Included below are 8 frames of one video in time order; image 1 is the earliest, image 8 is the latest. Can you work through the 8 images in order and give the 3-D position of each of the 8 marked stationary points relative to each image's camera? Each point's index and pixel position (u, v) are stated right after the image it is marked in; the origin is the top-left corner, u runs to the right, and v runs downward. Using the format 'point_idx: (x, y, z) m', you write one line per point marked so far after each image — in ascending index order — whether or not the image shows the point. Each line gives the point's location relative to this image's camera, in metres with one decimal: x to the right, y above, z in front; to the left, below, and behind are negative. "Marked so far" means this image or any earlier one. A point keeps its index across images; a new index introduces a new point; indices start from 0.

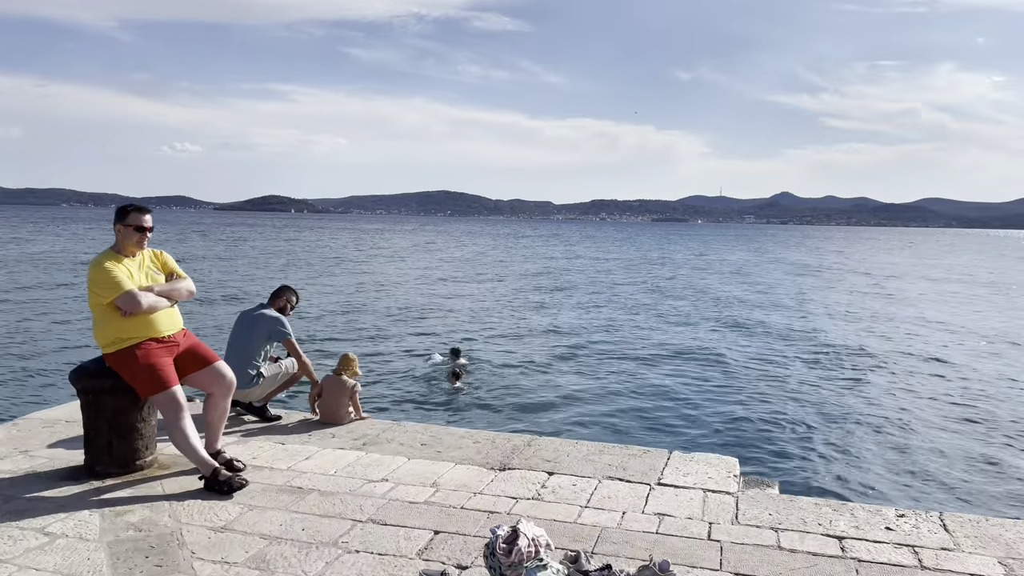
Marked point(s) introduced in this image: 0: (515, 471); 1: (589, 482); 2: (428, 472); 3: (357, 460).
0: (0.0, -1.2, +5.1) m
1: (+0.5, -1.2, +5.0) m
2: (-0.5, -1.2, +5.1) m
3: (-1.1, -1.2, +5.3) m
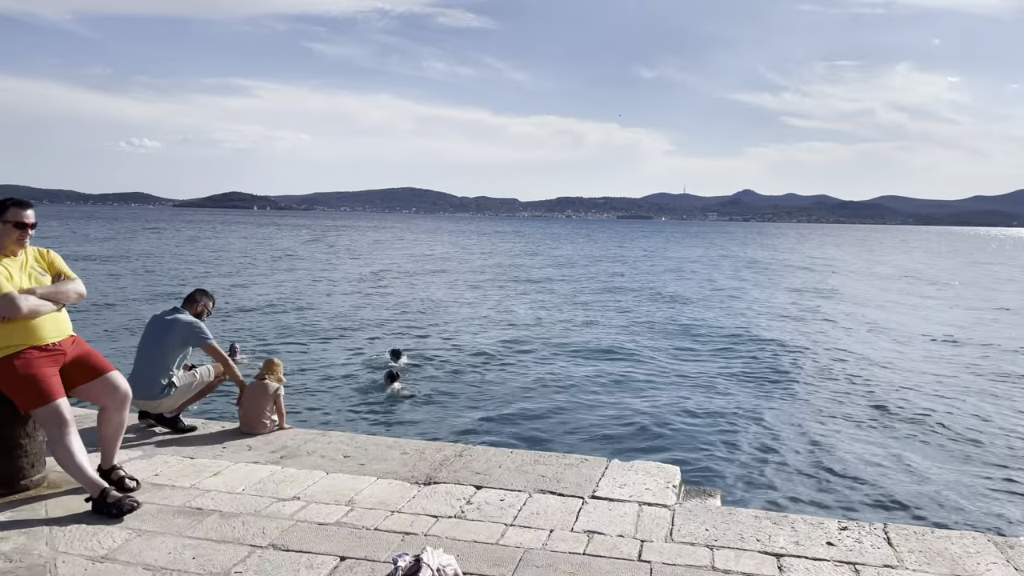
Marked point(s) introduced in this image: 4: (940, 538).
0: (-0.4, -1.2, +4.8) m
1: (0.0, -1.2, +4.7) m
2: (-1.0, -1.2, +4.7) m
3: (-1.5, -1.2, +4.9) m
4: (+2.3, -1.3, +4.2) m
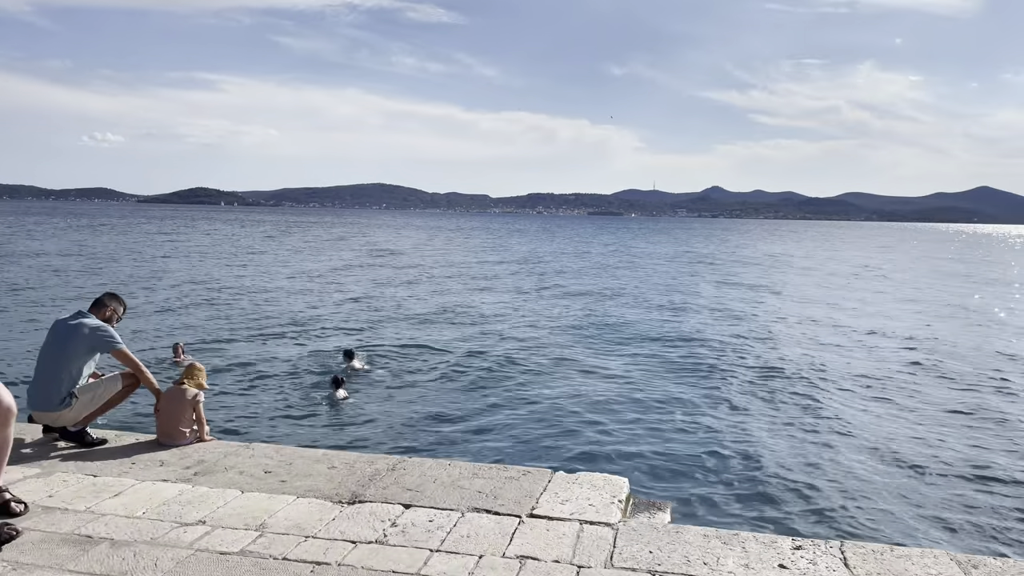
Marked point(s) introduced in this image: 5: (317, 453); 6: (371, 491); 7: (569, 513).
0: (-0.8, -1.2, +4.4) m
1: (-0.3, -1.2, +4.3) m
2: (-1.4, -1.2, +4.3) m
3: (-1.9, -1.2, +4.5) m
4: (+1.9, -1.3, +3.9) m
5: (-1.3, -1.1, +5.2) m
6: (-0.8, -1.2, +4.7) m
7: (+0.3, -1.3, +4.4) m
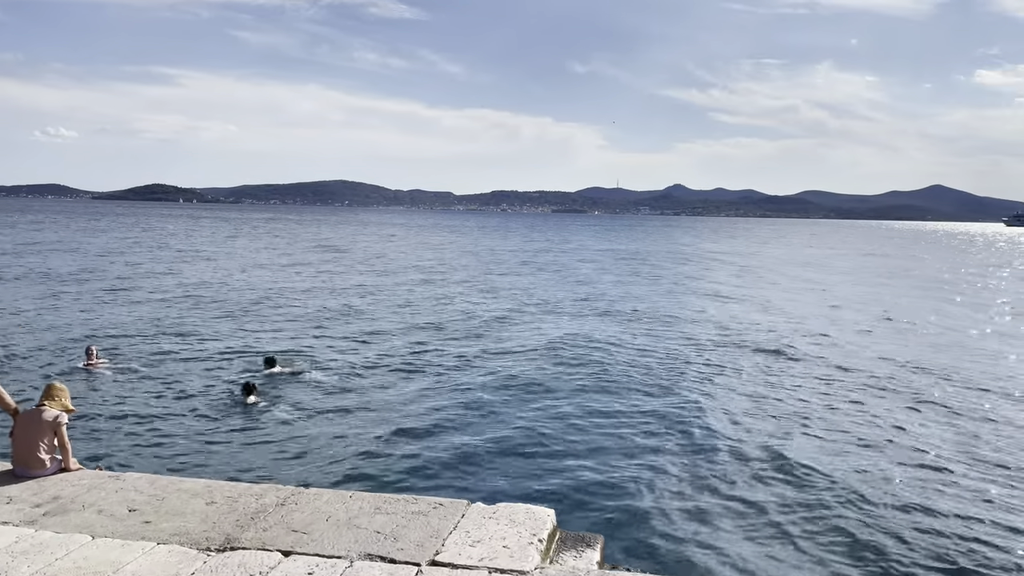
0: (-1.3, -1.2, +3.7) m
1: (-0.8, -1.3, +3.6) m
2: (-1.8, -1.2, +3.6) m
3: (-2.4, -1.2, +3.7) m
4: (+1.4, -1.4, +3.3) m
5: (-1.8, -1.1, +4.5) m
6: (-1.3, -1.2, +4.0) m
7: (-0.2, -1.3, +3.7) m
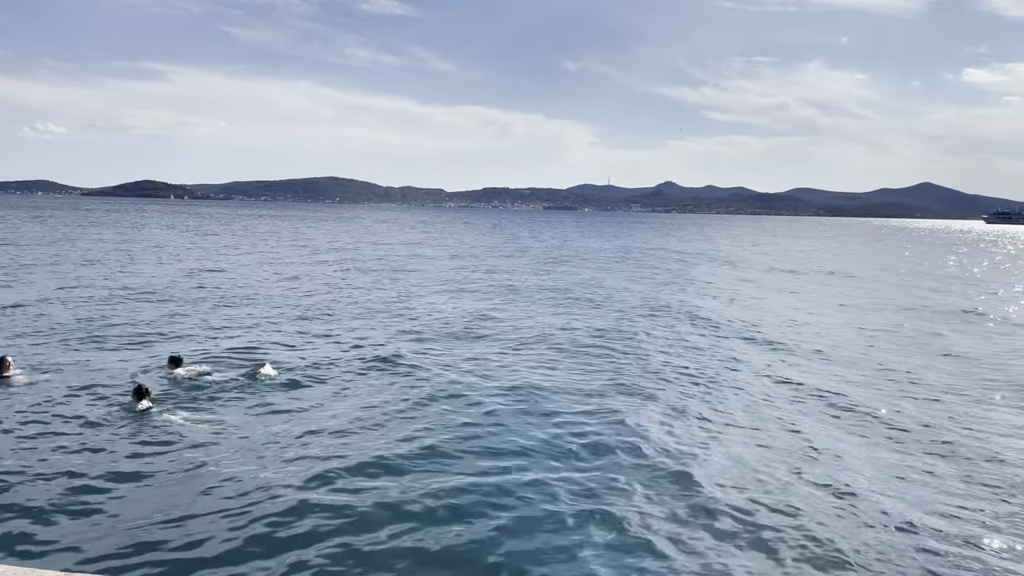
0: (-1.5, -1.3, +3.6) m
1: (-1.0, -1.3, +3.6) m
2: (-2.1, -1.3, +3.5) m
3: (-2.6, -1.2, +3.6) m
4: (+1.2, -1.4, +3.2) m
5: (-2.0, -1.1, +4.4) m
6: (-1.5, -1.3, +3.9) m
7: (-0.4, -1.3, +3.7) m
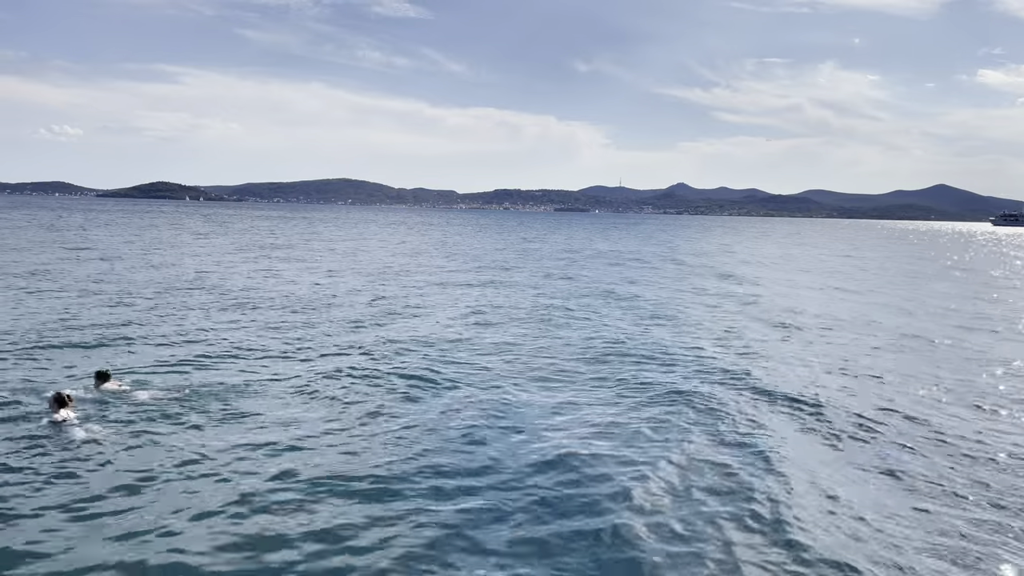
0: (-1.7, -1.3, +3.9) m
1: (-1.2, -1.3, +3.8) m
2: (-2.3, -1.3, +3.8) m
3: (-2.8, -1.3, +3.9) m
4: (+1.0, -1.4, +3.5) m
5: (-2.2, -1.2, +4.7) m
6: (-1.7, -1.3, +4.2) m
7: (-0.6, -1.4, +3.9) m
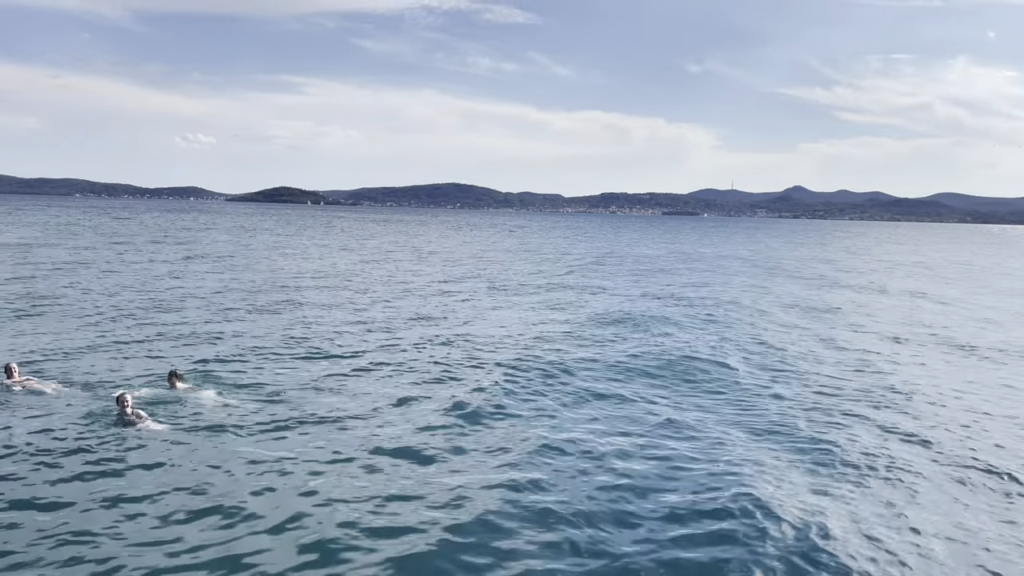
0: (-2.0, -1.5, +5.3) m
1: (-1.6, -1.5, +5.2) m
2: (-2.6, -1.5, +5.3) m
3: (-3.1, -1.4, +5.5) m
4: (+0.6, -1.6, +4.5) m
5: (-2.4, -1.4, +6.2) m
6: (-2.0, -1.5, +5.6) m
7: (-0.9, -1.5, +5.2) m
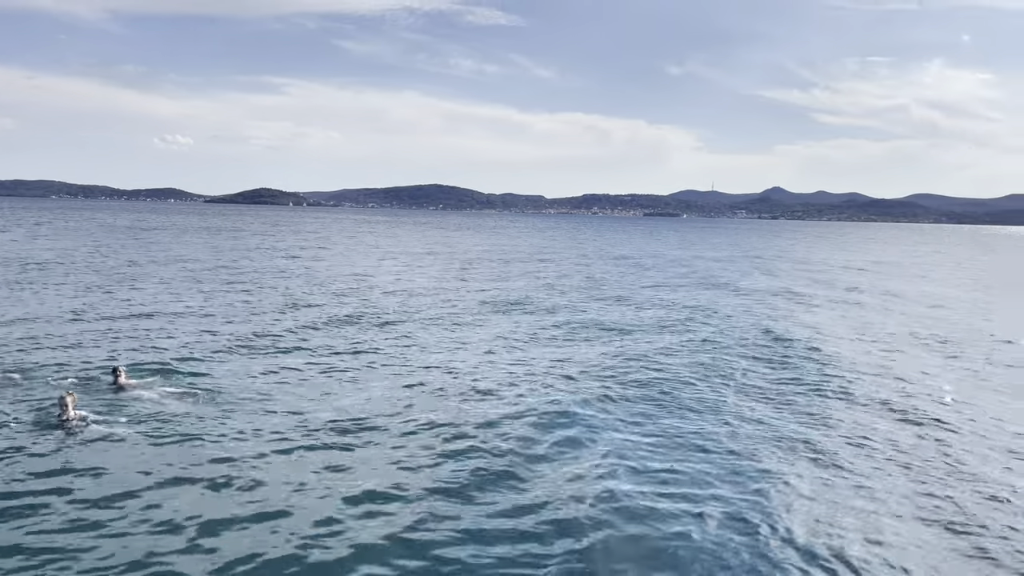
0: (-2.4, -1.4, +5.7) m
1: (-1.9, -1.4, +5.6) m
2: (-3.0, -1.4, +5.6) m
3: (-3.5, -1.4, +5.9) m
4: (+0.3, -1.6, +5.0) m
5: (-2.8, -1.3, +6.6) m
6: (-2.4, -1.4, +6.0) m
7: (-1.3, -1.5, +5.6) m
